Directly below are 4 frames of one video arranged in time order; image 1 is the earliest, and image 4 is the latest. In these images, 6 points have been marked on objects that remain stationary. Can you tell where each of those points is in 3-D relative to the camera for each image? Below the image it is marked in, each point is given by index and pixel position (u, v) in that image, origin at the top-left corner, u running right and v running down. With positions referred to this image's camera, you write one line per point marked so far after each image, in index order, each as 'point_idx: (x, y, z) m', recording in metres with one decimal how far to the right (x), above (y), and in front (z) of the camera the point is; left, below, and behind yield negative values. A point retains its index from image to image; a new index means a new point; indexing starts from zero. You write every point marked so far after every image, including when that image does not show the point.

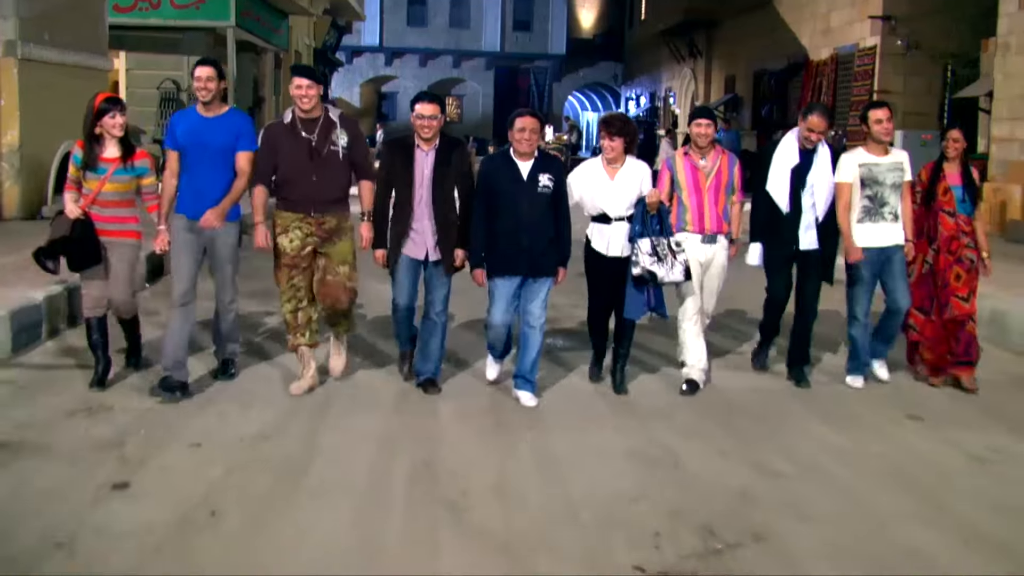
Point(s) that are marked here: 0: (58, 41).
0: (-4.9, +2.7, +12.0) m
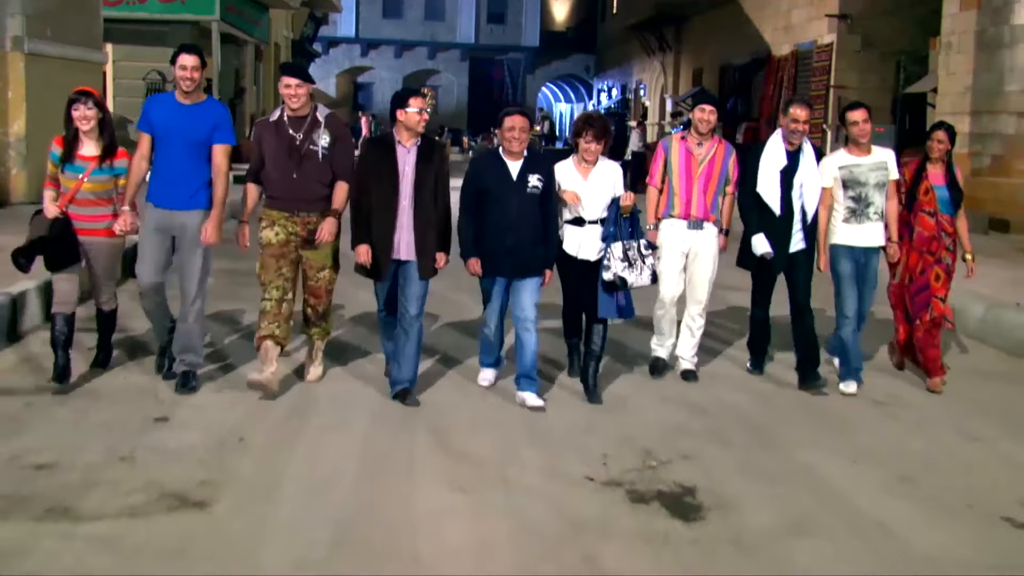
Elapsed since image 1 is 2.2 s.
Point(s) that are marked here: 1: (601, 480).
0: (-5.2, +2.9, +12.7) m
1: (+0.4, -0.8, +4.8) m
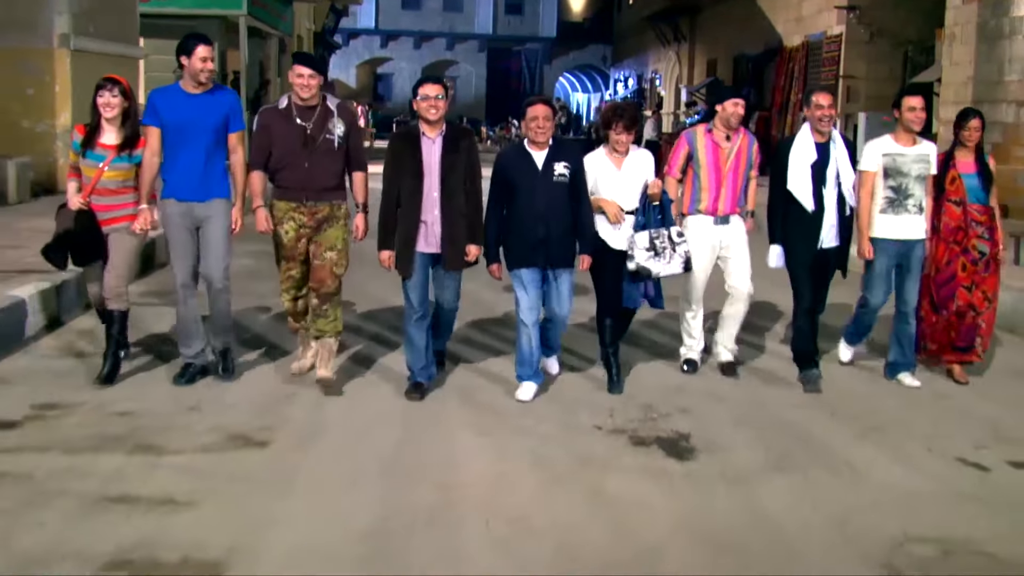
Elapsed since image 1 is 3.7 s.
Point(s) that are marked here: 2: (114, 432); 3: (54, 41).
0: (-5.0, +3.1, +13.5) m
1: (+0.5, -0.7, +5.5) m
2: (-1.8, -0.7, +5.0) m
3: (-5.2, +2.8, +12.5) m
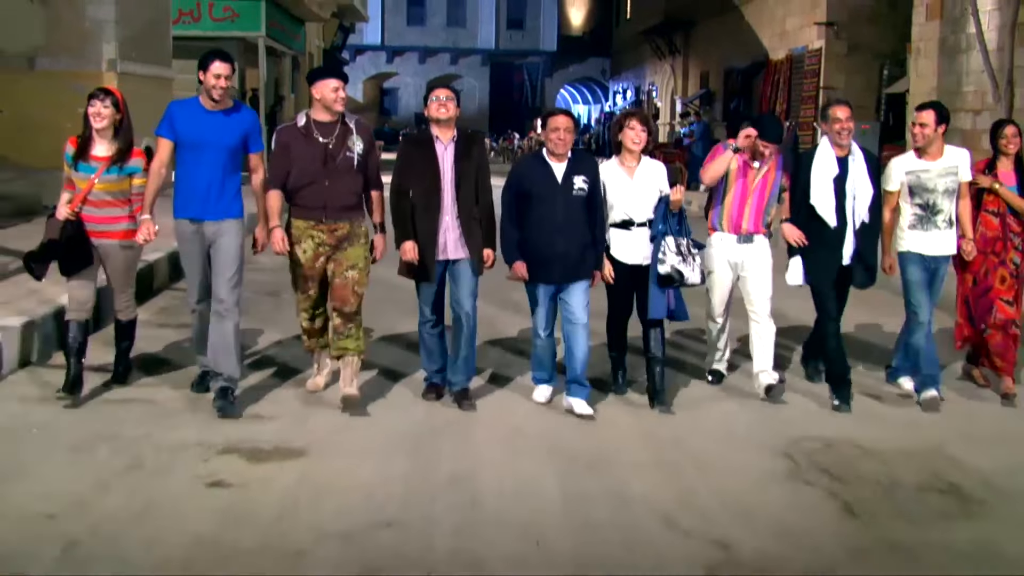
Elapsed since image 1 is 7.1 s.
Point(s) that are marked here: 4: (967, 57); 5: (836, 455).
0: (-5.0, +3.2, +15.0) m
1: (+0.5, -0.6, +6.9) m
2: (-1.8, -0.5, +6.4) m
3: (-5.2, +2.8, +14.0) m
4: (+6.5, +3.3, +15.9) m
5: (+1.5, -0.8, +5.3) m
